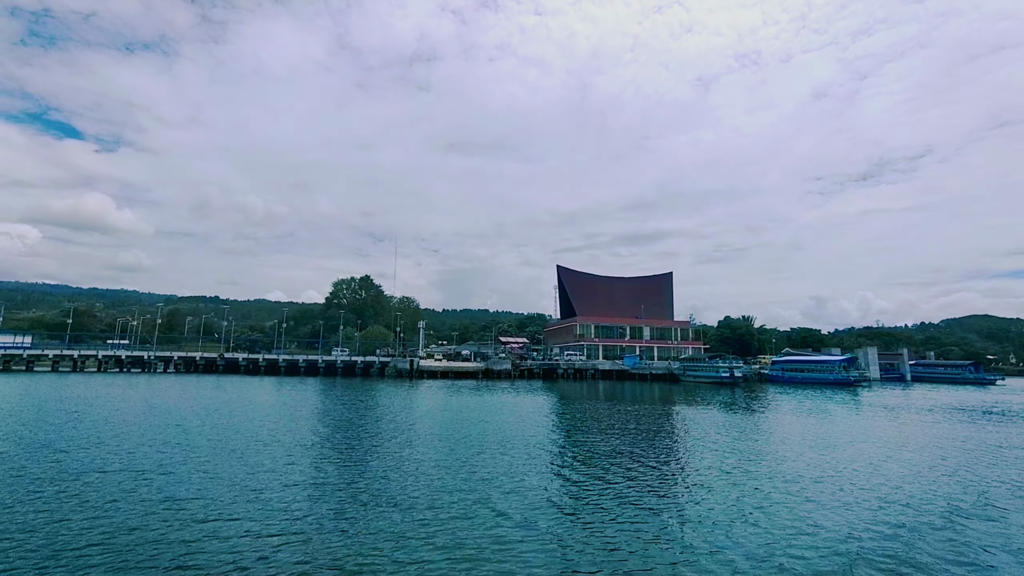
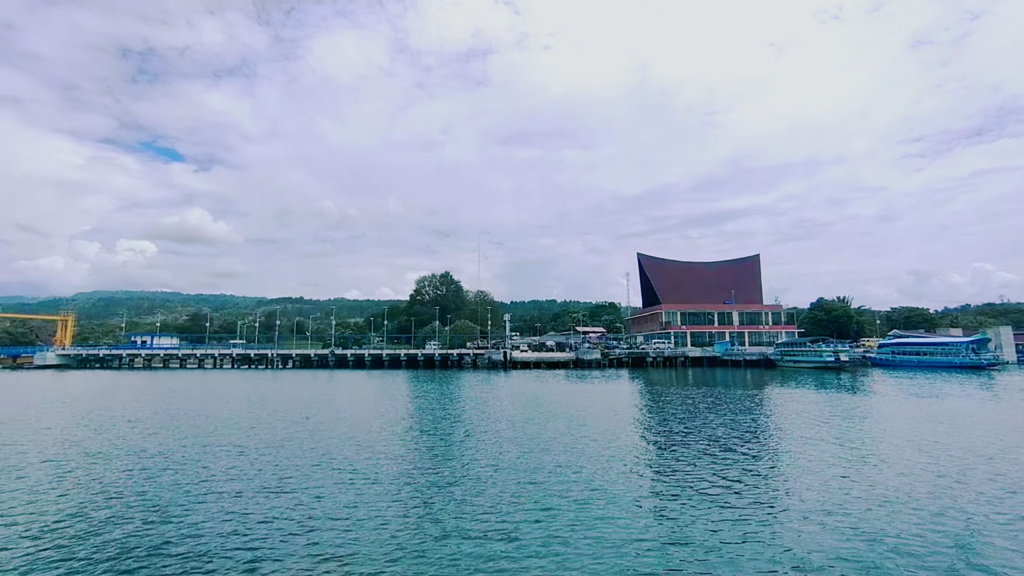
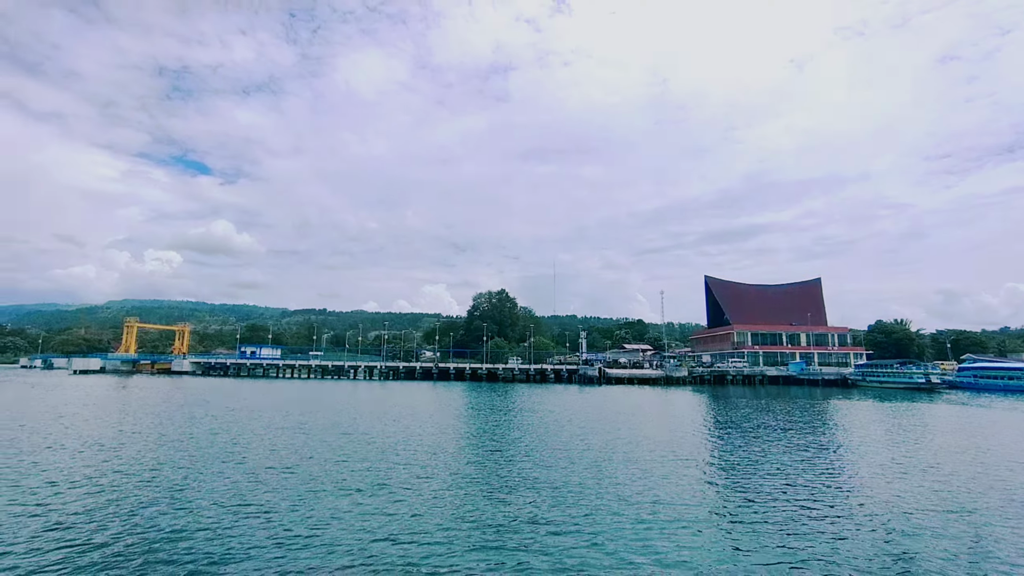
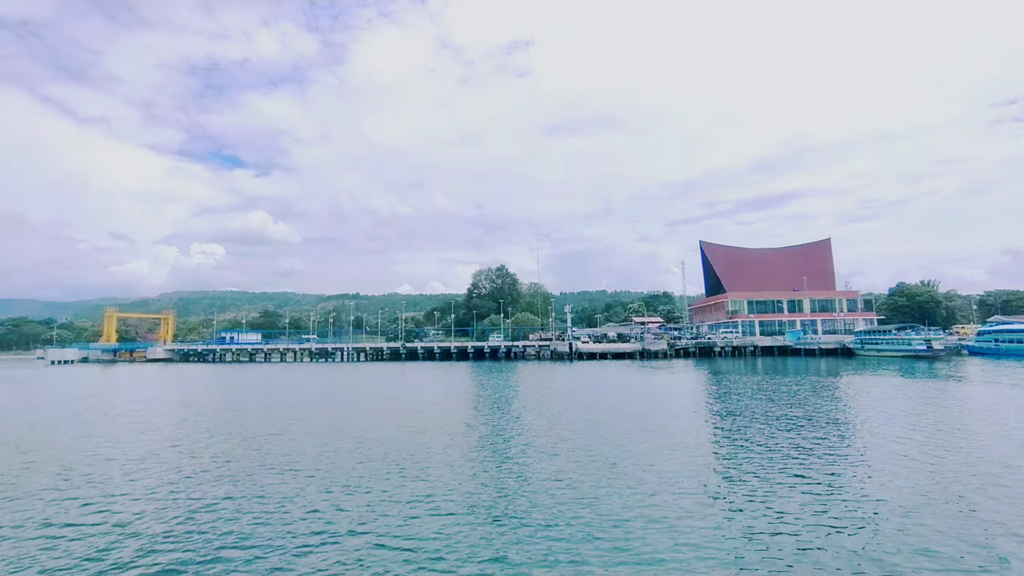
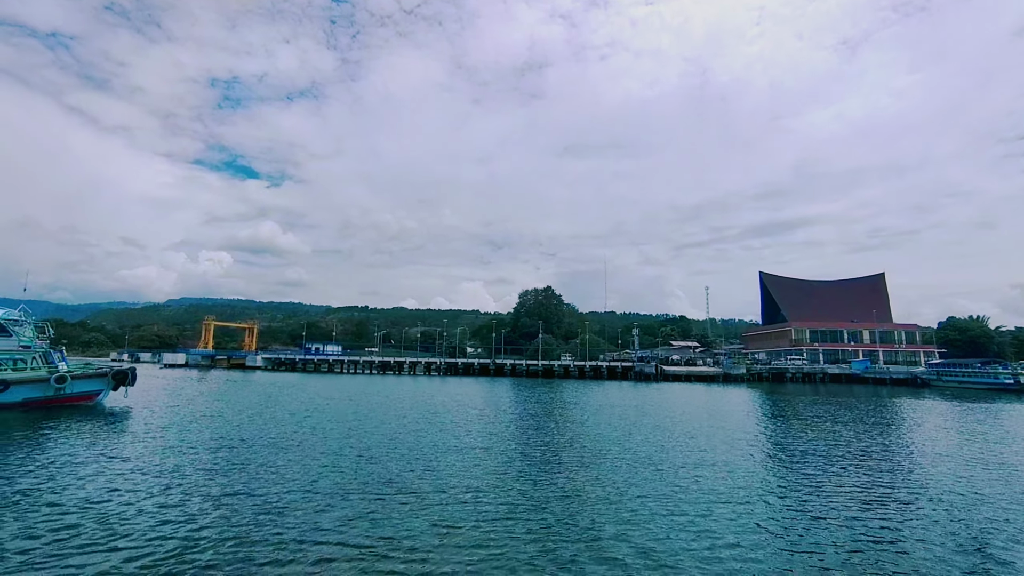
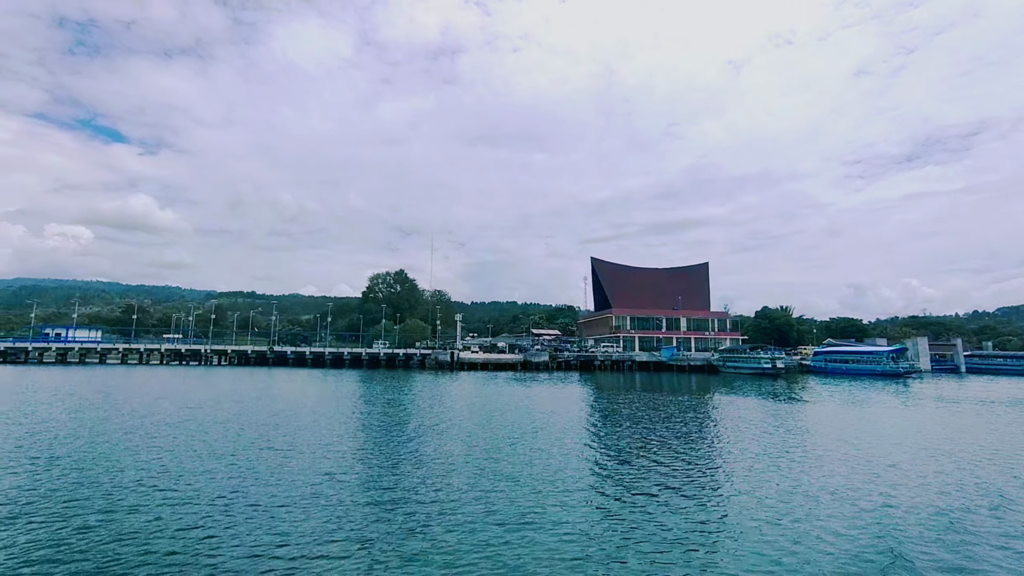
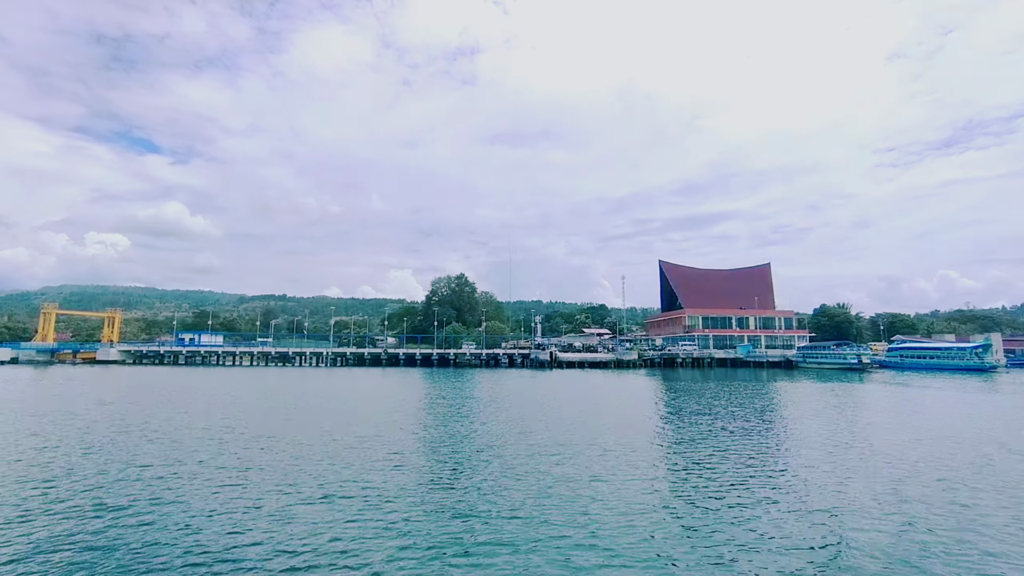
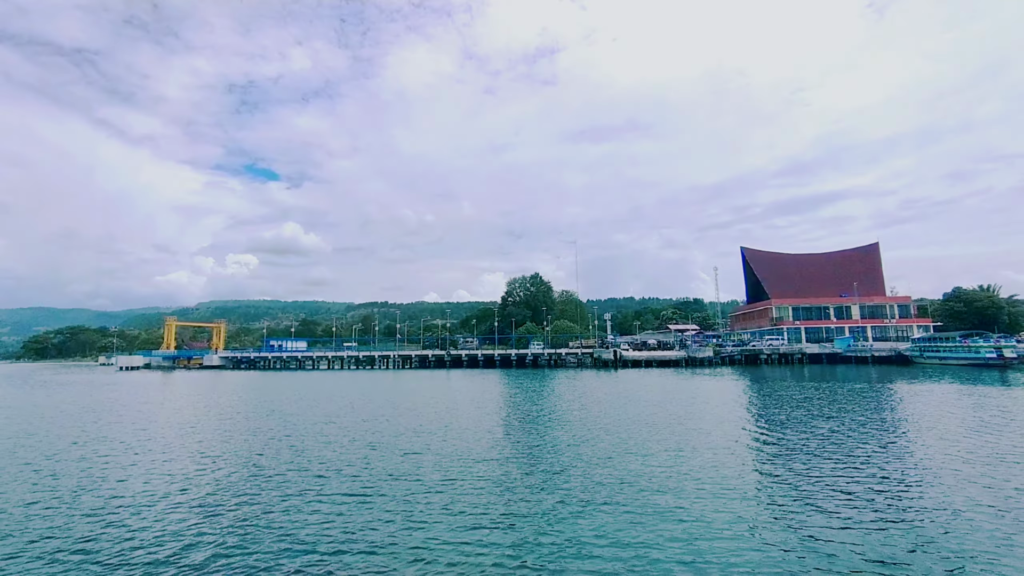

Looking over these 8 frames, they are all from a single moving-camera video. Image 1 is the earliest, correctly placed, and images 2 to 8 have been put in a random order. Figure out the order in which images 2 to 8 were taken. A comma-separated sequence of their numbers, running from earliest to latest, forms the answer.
6, 2, 4, 8, 7, 3, 5
